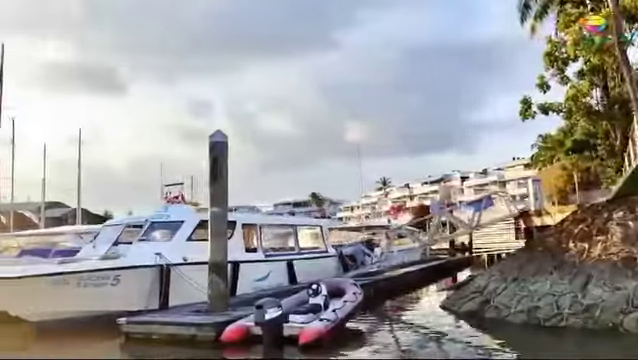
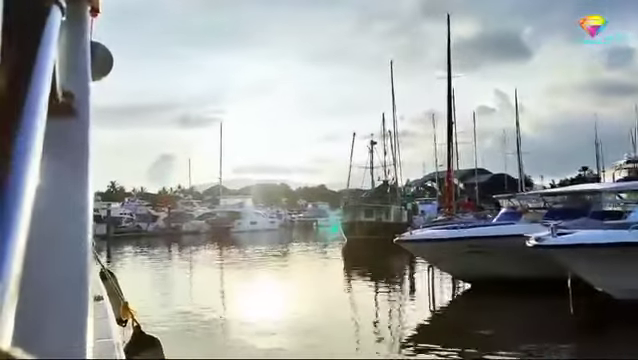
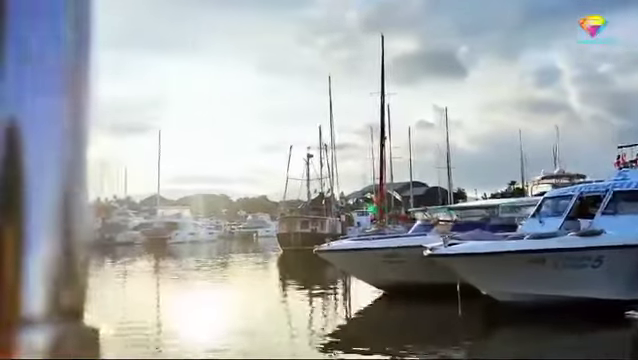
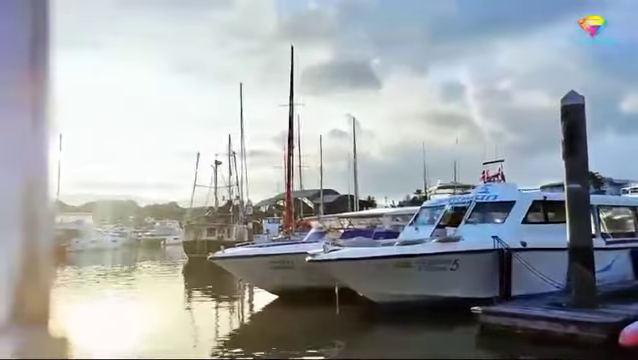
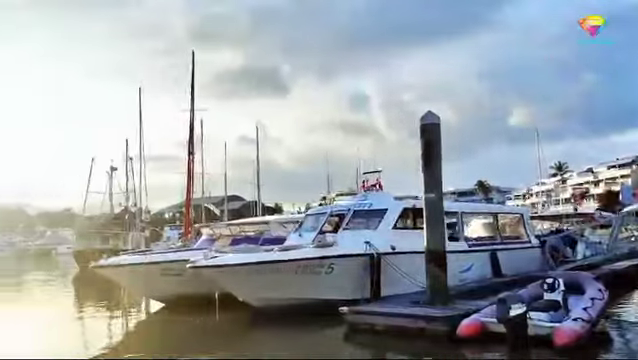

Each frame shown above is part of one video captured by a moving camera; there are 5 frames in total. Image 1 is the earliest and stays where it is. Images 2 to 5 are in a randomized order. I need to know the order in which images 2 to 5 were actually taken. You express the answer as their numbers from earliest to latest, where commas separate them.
5, 4, 3, 2
